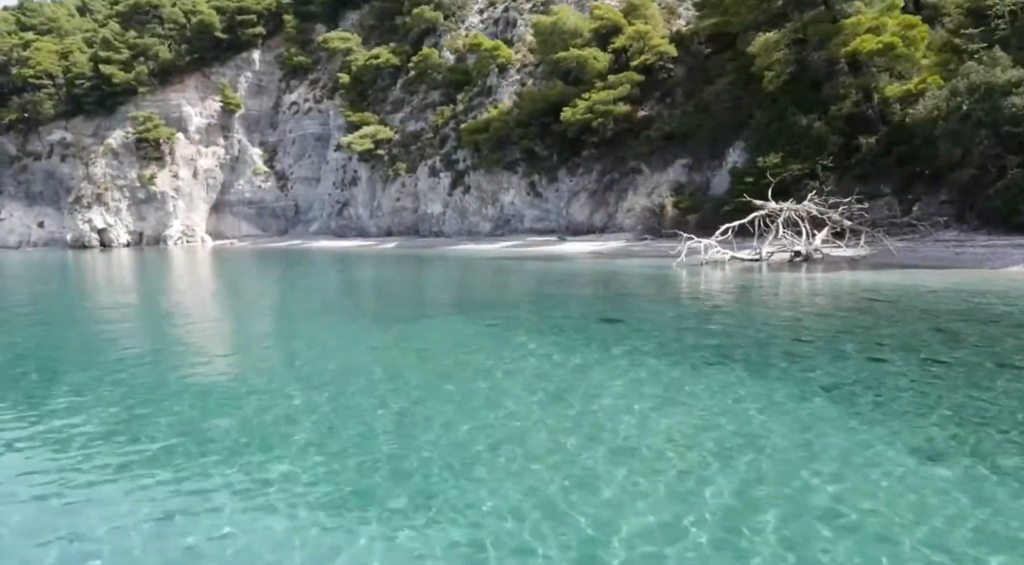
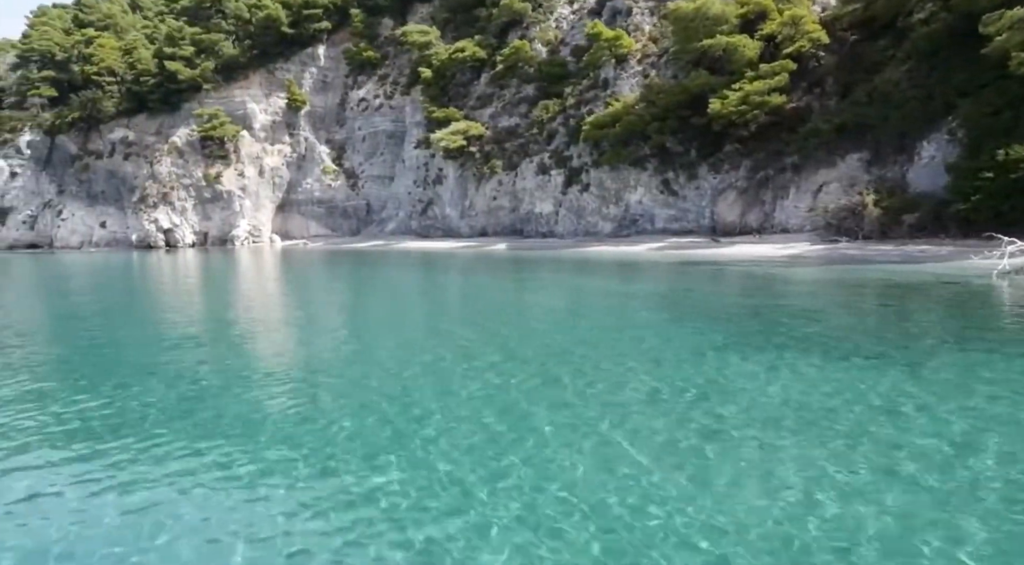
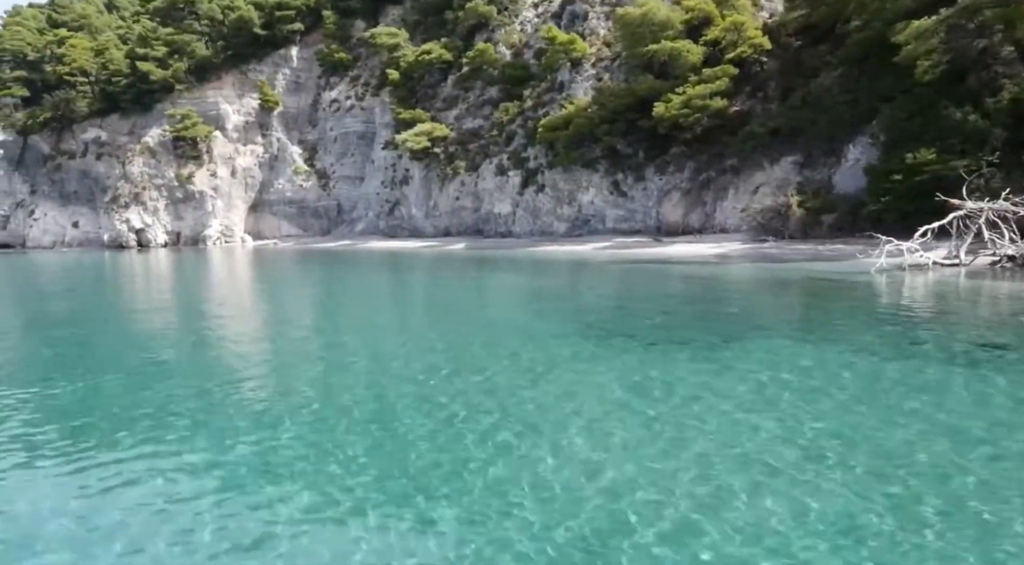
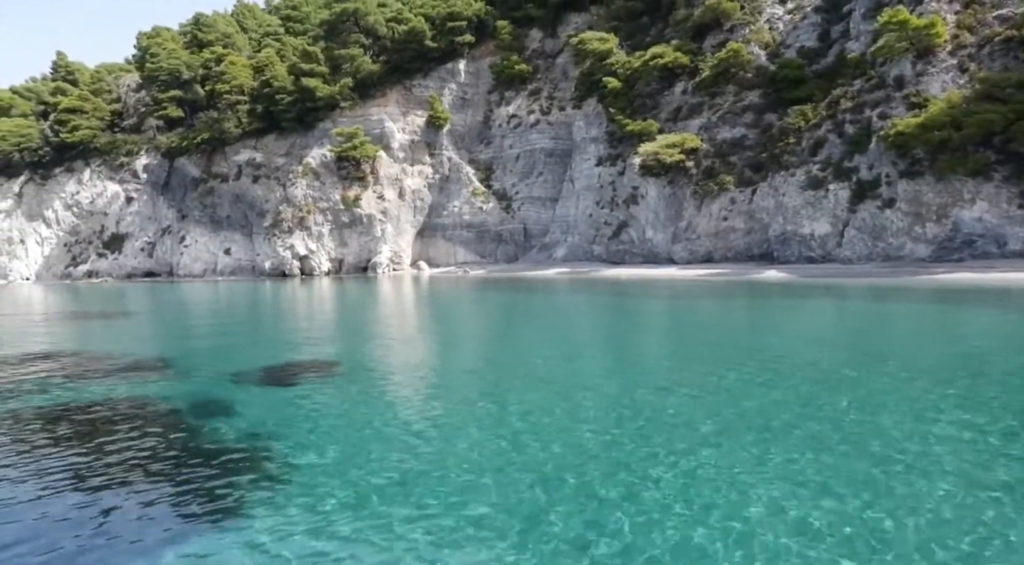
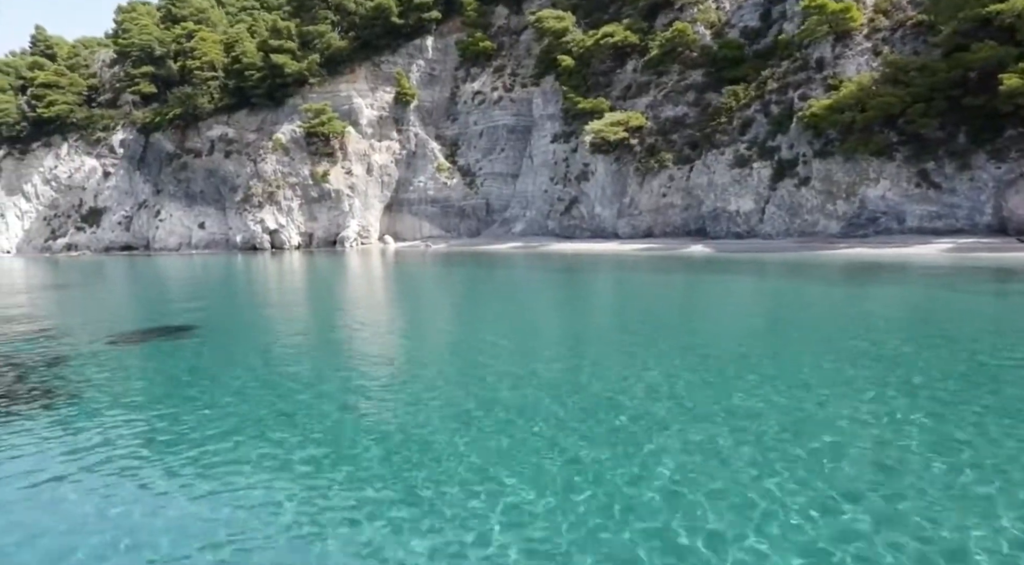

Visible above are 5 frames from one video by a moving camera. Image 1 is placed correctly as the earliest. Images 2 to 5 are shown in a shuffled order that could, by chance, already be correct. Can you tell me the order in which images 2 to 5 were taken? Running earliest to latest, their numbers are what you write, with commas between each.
3, 2, 5, 4
